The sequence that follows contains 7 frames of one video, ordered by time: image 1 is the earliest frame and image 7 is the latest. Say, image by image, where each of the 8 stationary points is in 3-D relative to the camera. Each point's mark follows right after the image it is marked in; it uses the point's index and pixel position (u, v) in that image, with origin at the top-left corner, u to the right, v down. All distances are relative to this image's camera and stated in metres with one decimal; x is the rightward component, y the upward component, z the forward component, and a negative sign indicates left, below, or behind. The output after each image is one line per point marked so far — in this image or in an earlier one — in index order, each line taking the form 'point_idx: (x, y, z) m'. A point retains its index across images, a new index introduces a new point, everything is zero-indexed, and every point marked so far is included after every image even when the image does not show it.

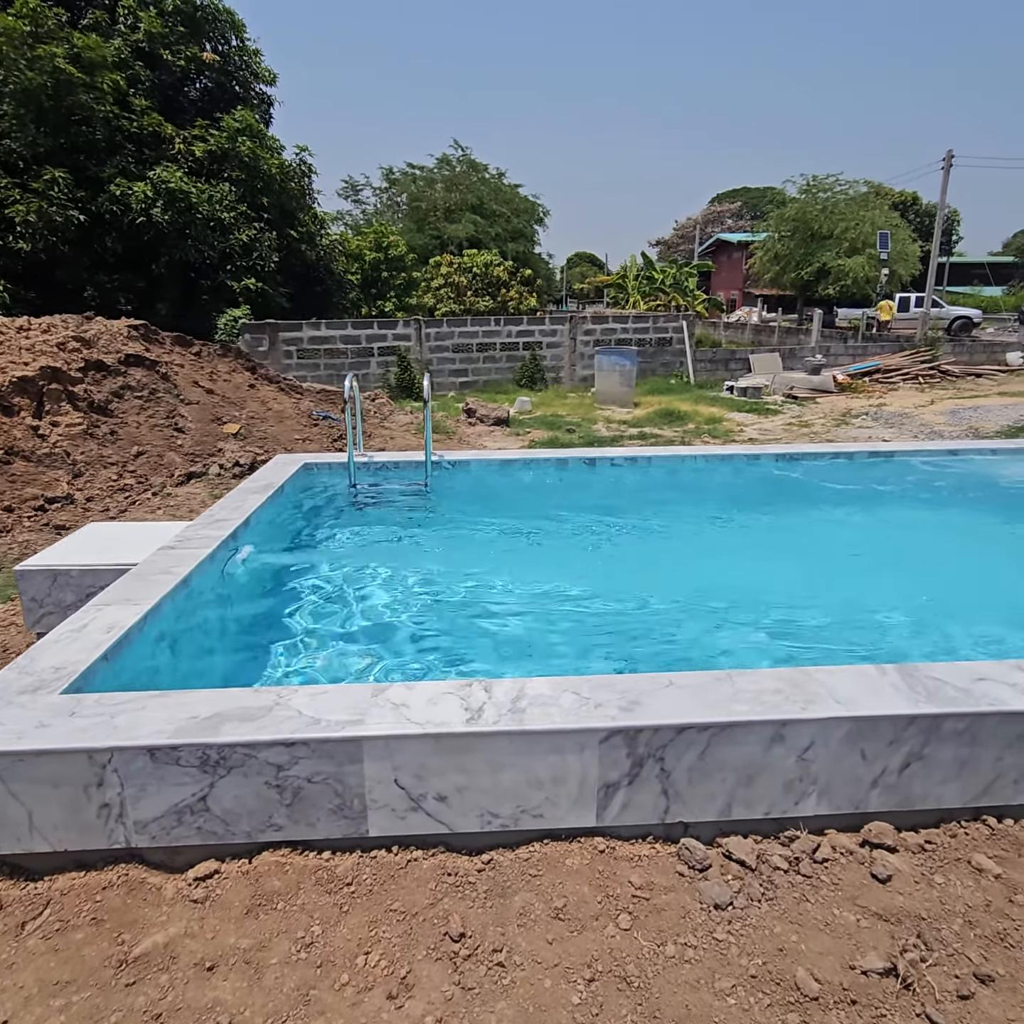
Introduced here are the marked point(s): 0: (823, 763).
0: (+1.1, -0.9, +2.4) m
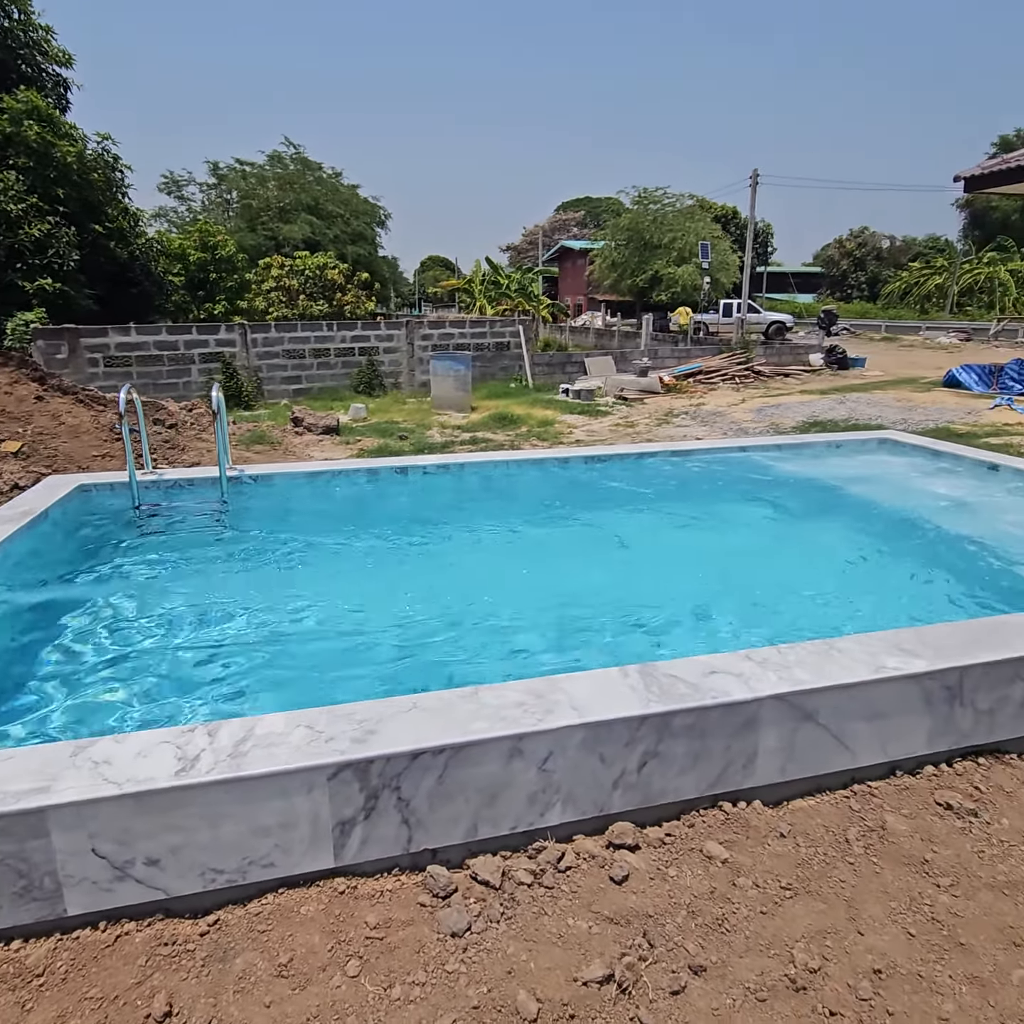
0: (+0.2, -0.9, +2.4) m
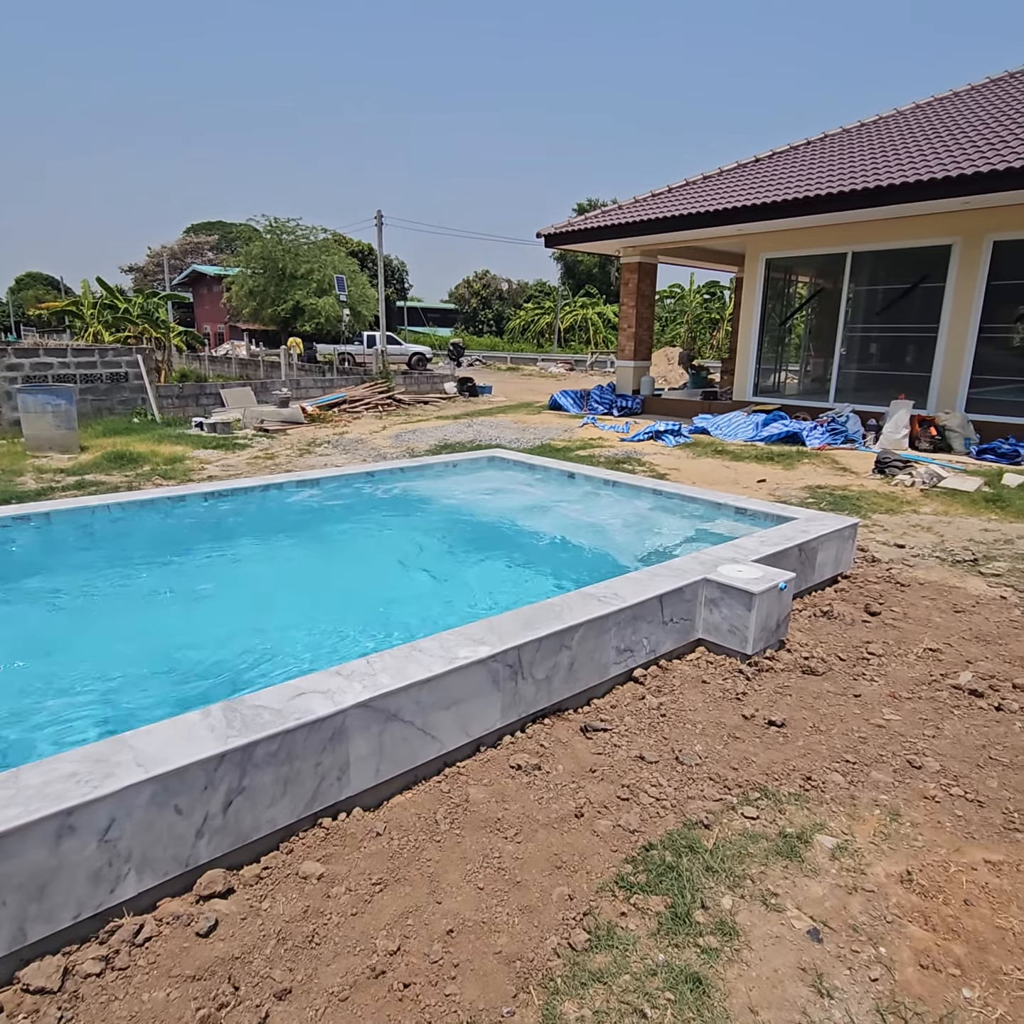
0: (-1.2, -1.0, +2.2) m
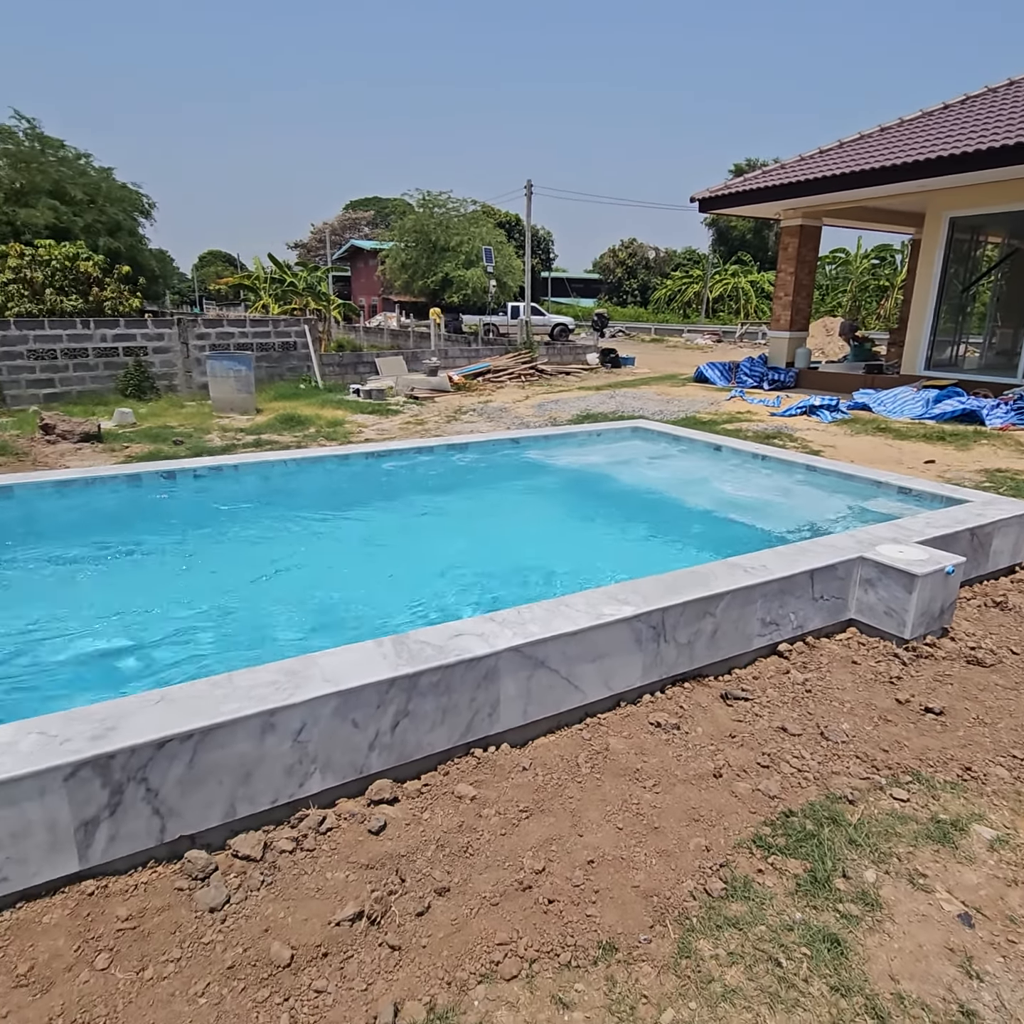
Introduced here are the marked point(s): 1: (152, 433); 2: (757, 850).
0: (-0.7, -0.8, +2.6) m
1: (-5.5, +1.2, +10.6) m
2: (+0.9, -1.2, +2.5) m
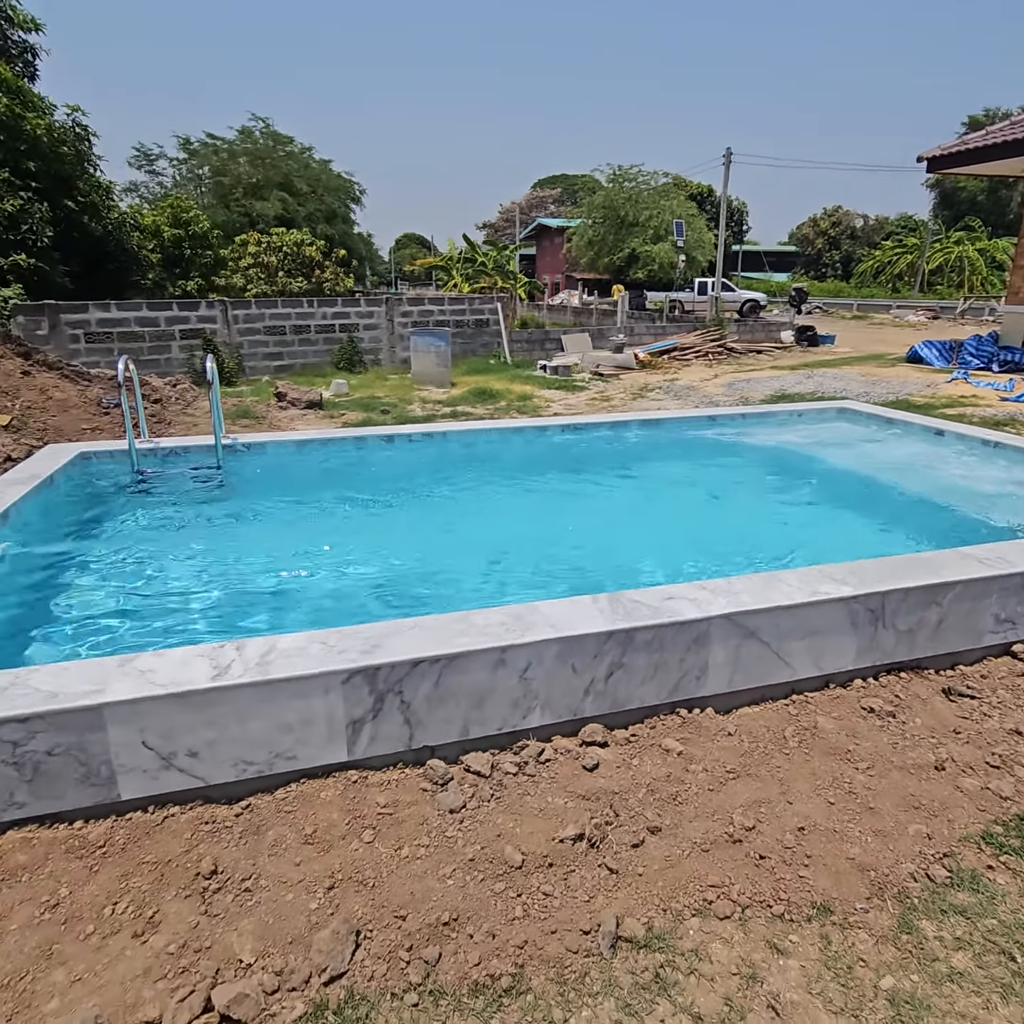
0: (+0.1, -0.7, +2.8) m
1: (-2.5, +1.8, +11.6) m
2: (+1.6, -1.1, +2.4) m
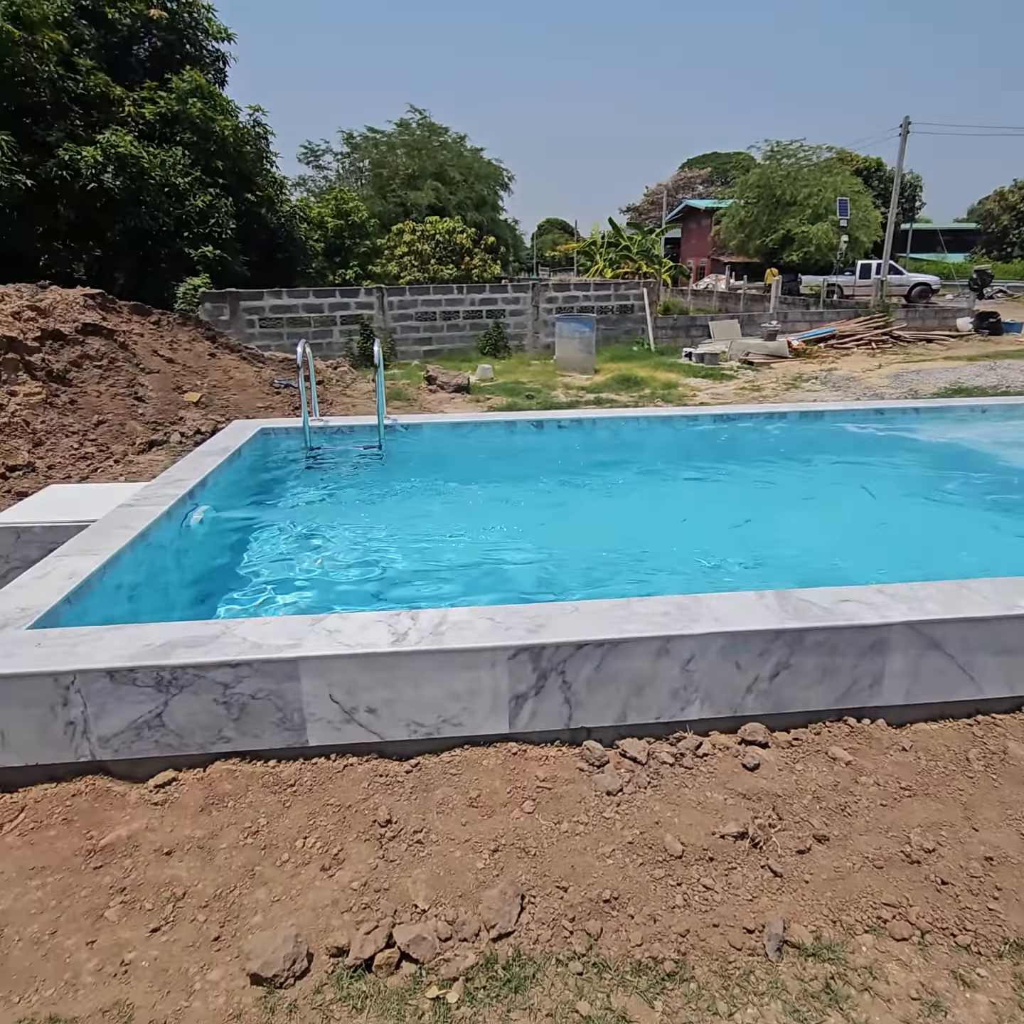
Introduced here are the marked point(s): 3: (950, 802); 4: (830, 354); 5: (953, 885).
0: (+0.8, -0.6, +2.8) m
1: (-0.1, +2.1, +11.9) m
2: (+2.1, -1.2, +2.1) m
3: (+1.6, -1.0, +2.5) m
4: (+7.1, +3.5, +15.5) m
5: (+1.4, -1.2, +2.2) m
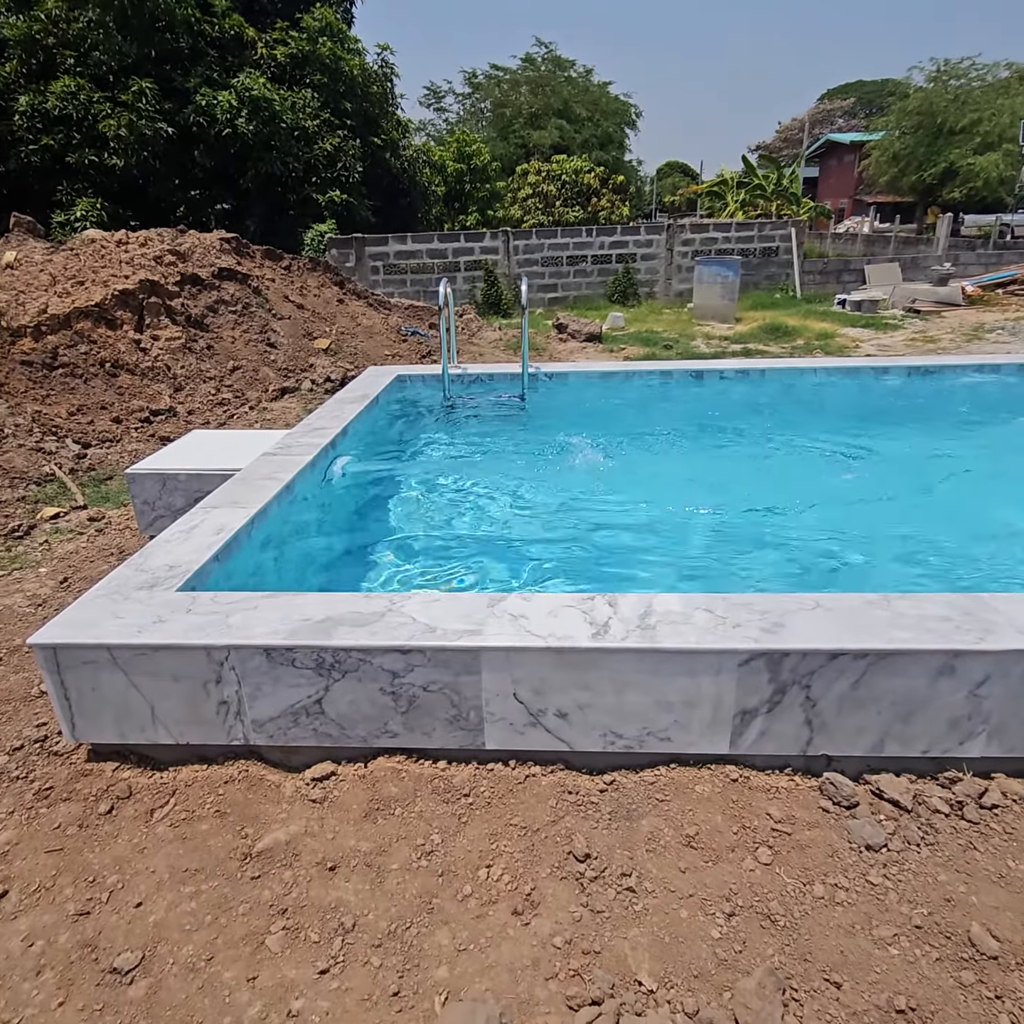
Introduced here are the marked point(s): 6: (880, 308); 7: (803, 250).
0: (+1.5, -0.6, +2.1) m
1: (+2.0, +2.8, +11.0) m
2: (+2.7, -1.2, +1.3) m
3: (+2.2, -1.0, +1.7) m
4: (+9.7, +4.1, +13.5) m
5: (+2.0, -1.2, +1.5) m
6: (+6.8, +3.7, +12.9) m
7: (+6.1, +5.5, +14.6) m
